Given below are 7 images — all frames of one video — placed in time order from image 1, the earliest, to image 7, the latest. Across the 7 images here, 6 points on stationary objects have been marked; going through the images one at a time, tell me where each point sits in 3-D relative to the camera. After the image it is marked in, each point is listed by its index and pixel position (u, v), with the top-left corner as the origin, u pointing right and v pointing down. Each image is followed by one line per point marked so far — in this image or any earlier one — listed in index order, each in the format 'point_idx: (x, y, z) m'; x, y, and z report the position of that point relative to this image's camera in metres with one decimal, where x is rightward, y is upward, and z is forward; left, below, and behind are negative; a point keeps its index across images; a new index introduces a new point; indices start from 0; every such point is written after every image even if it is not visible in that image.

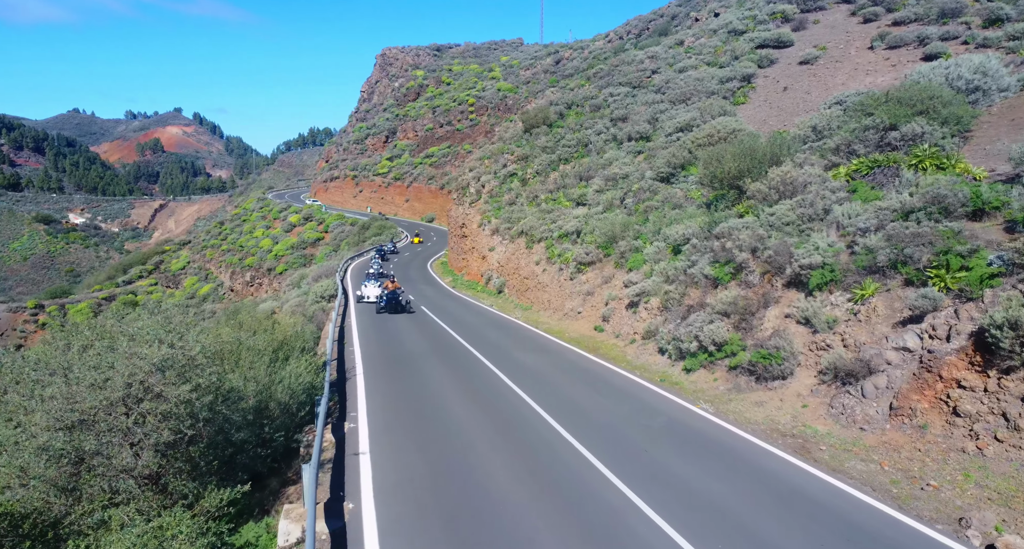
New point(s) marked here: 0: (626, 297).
0: (+3.1, -0.7, +17.7) m
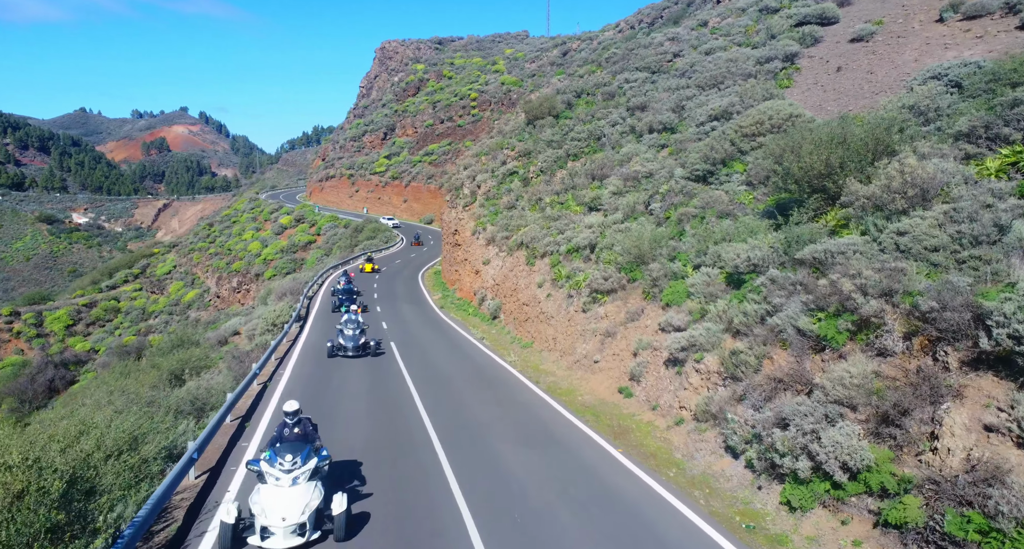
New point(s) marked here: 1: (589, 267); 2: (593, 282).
0: (+2.9, -1.4, +12.4) m
1: (+2.2, +0.1, +18.8) m
2: (+2.1, -0.2, +16.7) m
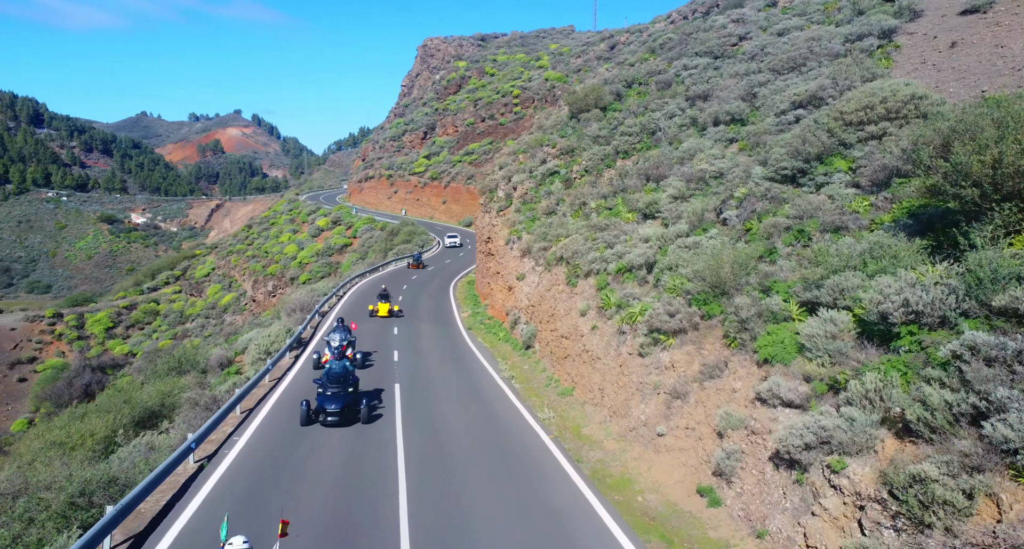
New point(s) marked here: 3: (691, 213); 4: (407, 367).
0: (+3.3, -2.1, +8.3) m
1: (+3.0, -0.5, +14.7) m
2: (+2.8, -0.8, +12.6) m
3: (+4.7, +1.6, +16.9) m
4: (-3.0, -2.6, +18.5) m
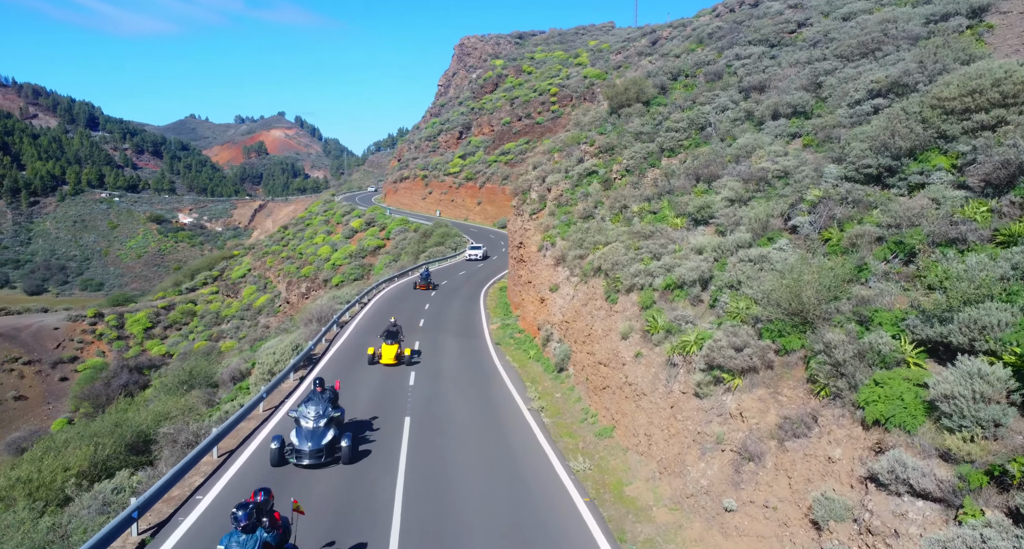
0: (+3.5, -2.4, +5.9) m
1: (+3.6, -0.8, +12.3) m
2: (+3.2, -1.2, +10.2) m
3: (+5.4, +1.2, +14.4) m
4: (-2.2, -2.9, +16.5) m
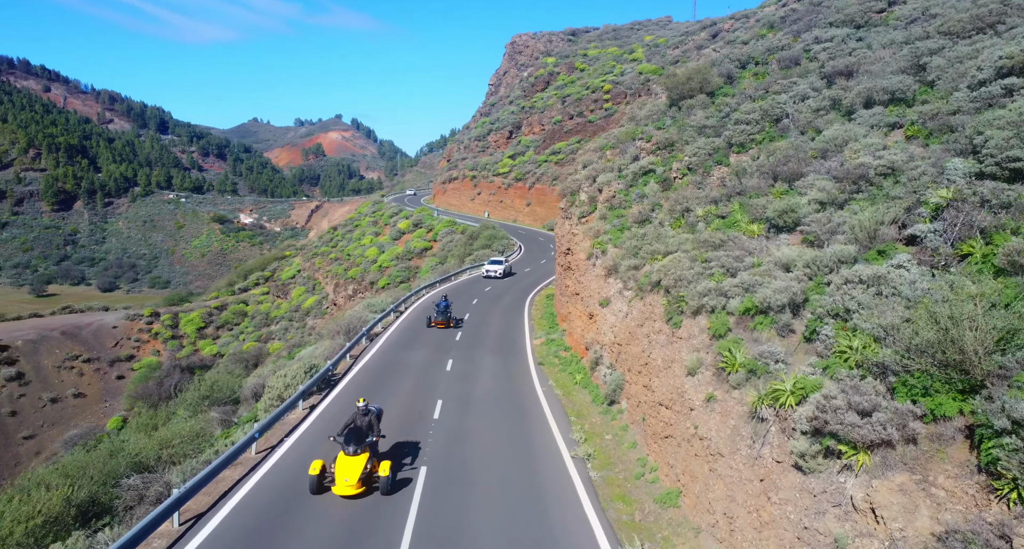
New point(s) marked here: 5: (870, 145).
0: (+3.5, -2.8, +3.1) m
1: (+4.2, -1.2, +9.5) m
2: (+3.6, -1.5, +7.5) m
3: (+6.1, +0.8, +11.5) m
4: (-1.3, -3.2, +14.2) m
5: (+8.6, +3.1, +15.5) m
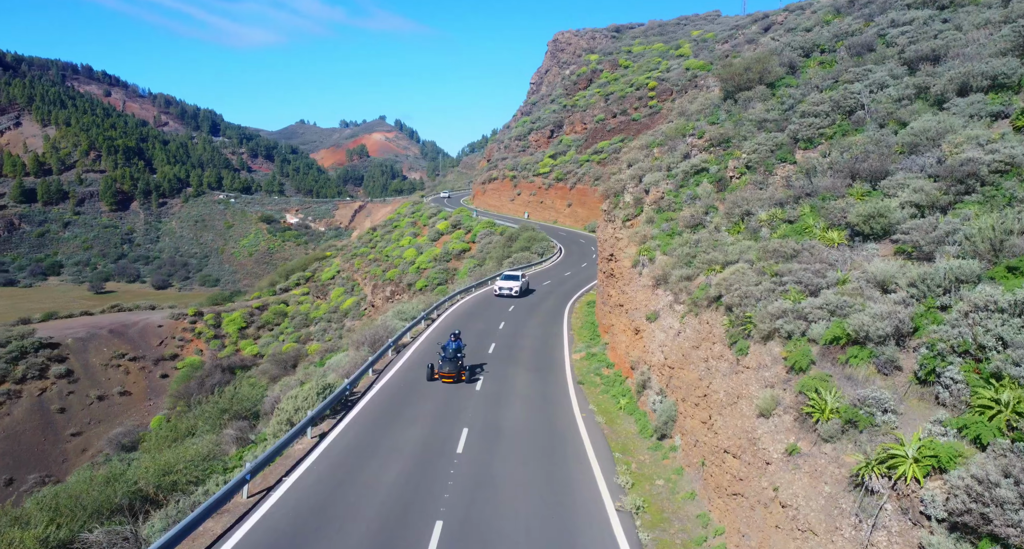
0: (+3.5, -3.0, +1.0) m
1: (+4.6, -1.5, +7.4) m
2: (+3.9, -1.8, +5.4) m
3: (+6.6, +0.5, +9.3) m
4: (-0.6, -3.5, +12.4) m
5: (+9.4, +2.8, +13.1) m
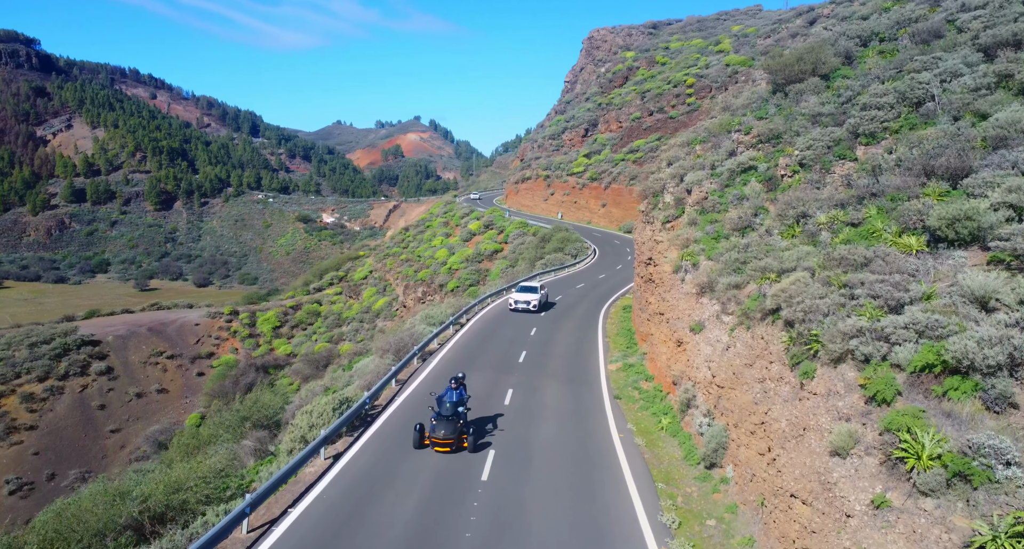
0: (+3.4, -3.2, -0.3) m
1: (+4.8, -1.7, +5.9) m
2: (+4.0, -2.0, +4.0) m
3: (+7.0, +0.3, +7.7) m
4: (-0.1, -3.7, +11.2) m
5: (+10.0, +2.6, +11.4) m
